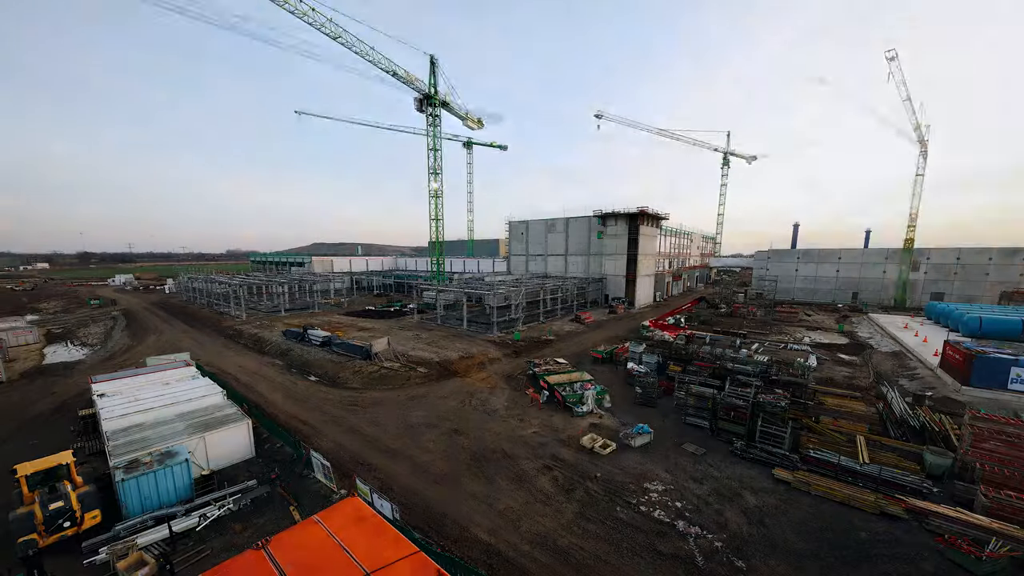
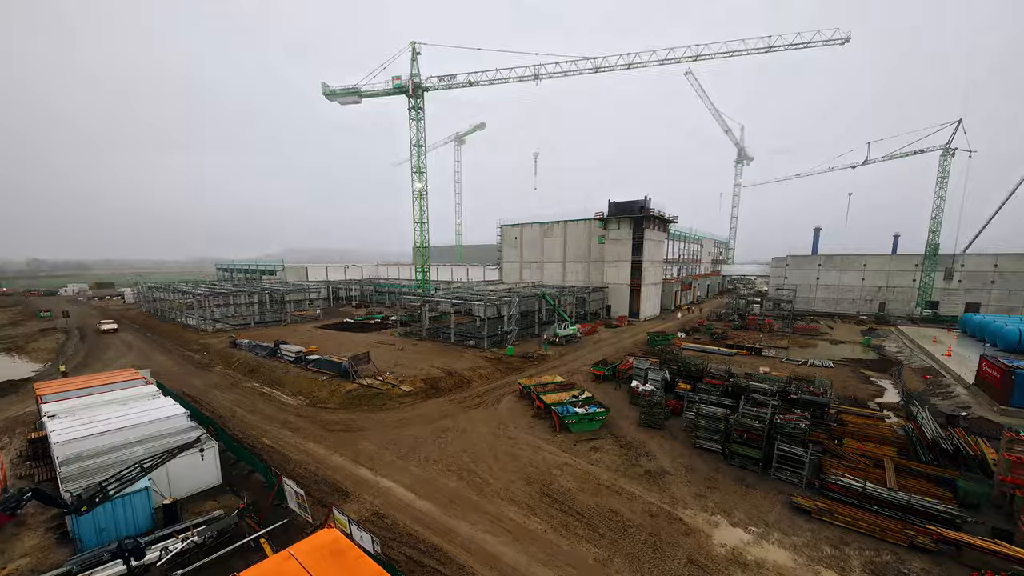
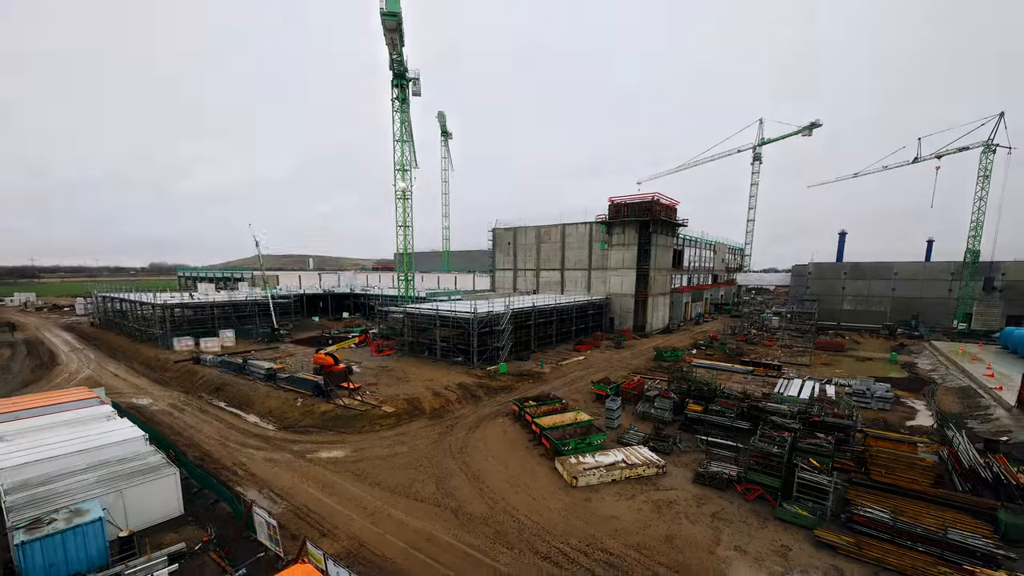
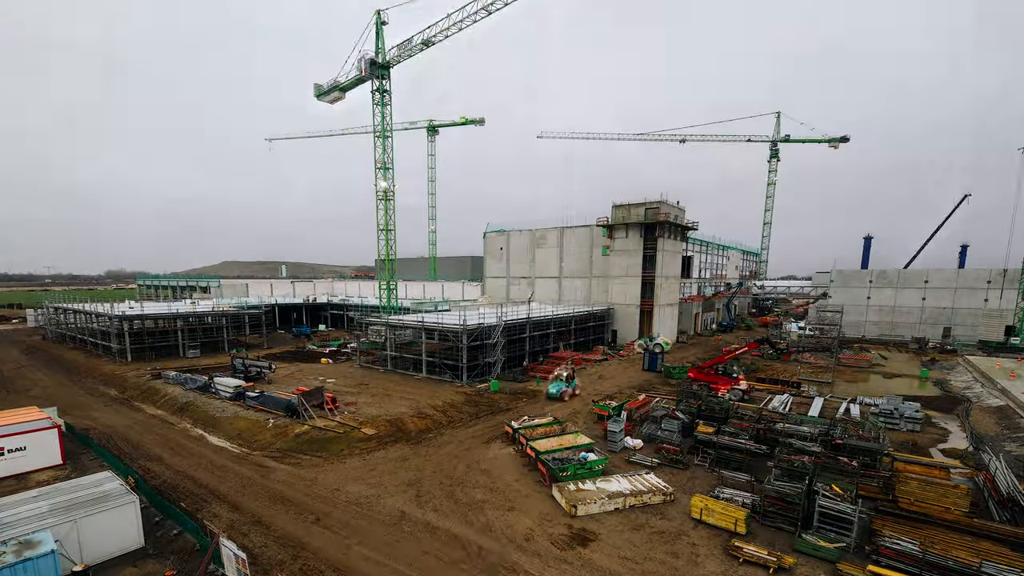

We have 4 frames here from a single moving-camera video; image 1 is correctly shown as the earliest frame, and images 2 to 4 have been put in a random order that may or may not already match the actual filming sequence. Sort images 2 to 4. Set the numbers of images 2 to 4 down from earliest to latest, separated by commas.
2, 3, 4
